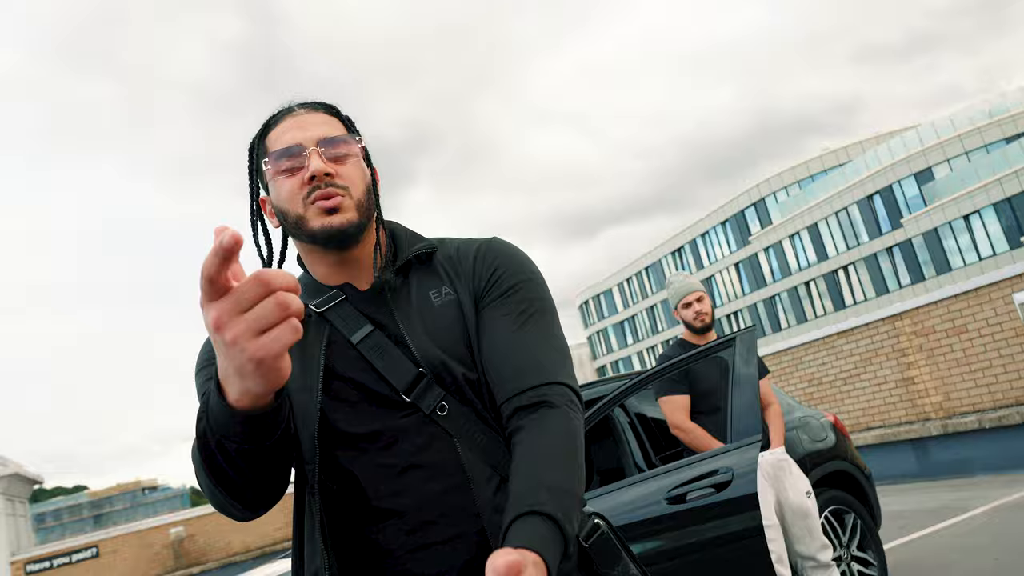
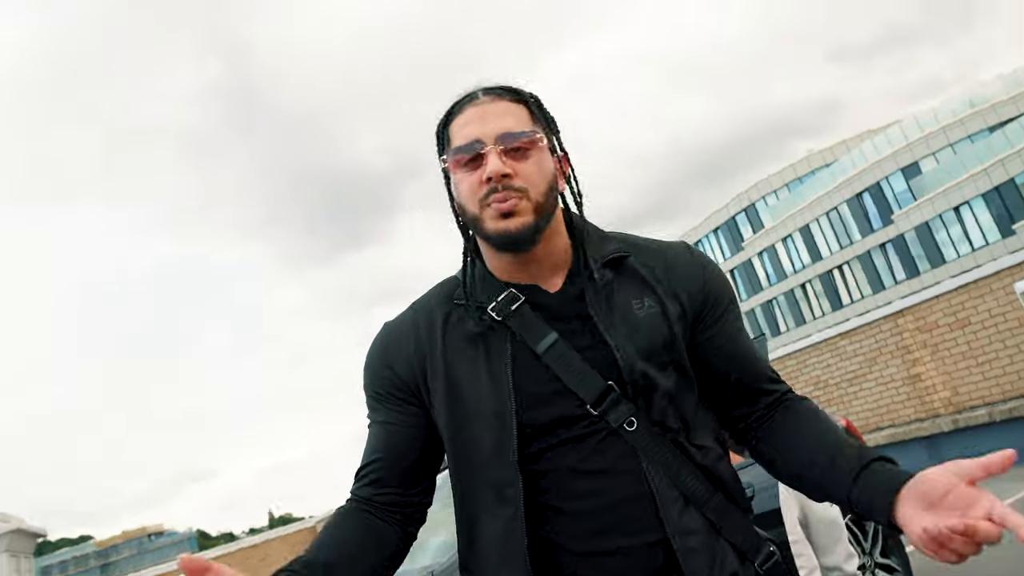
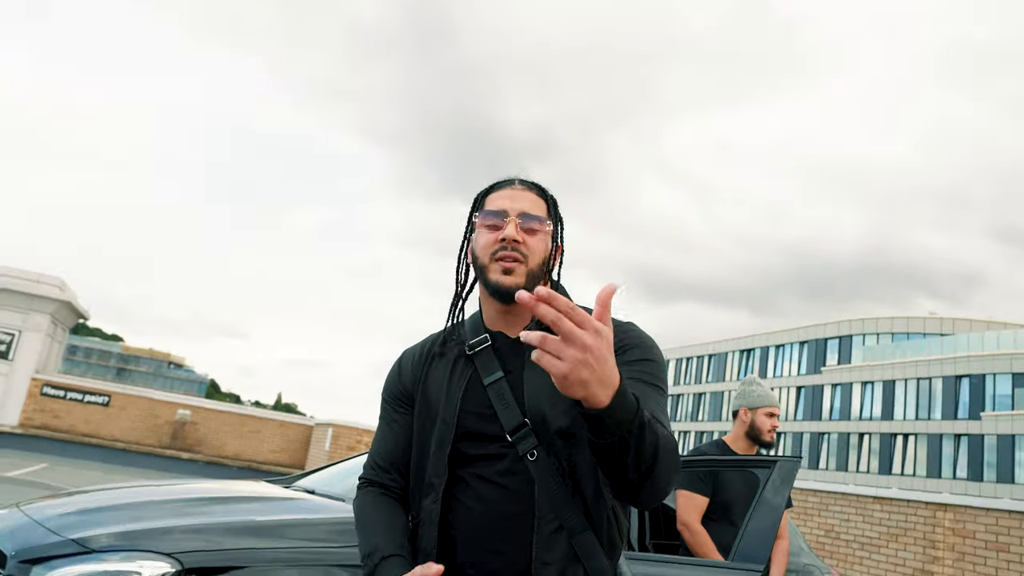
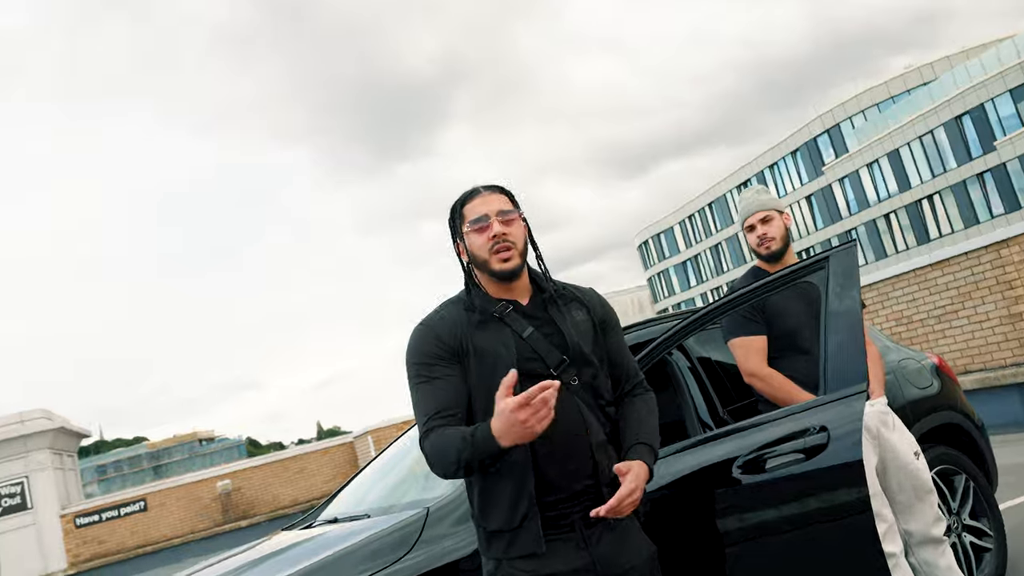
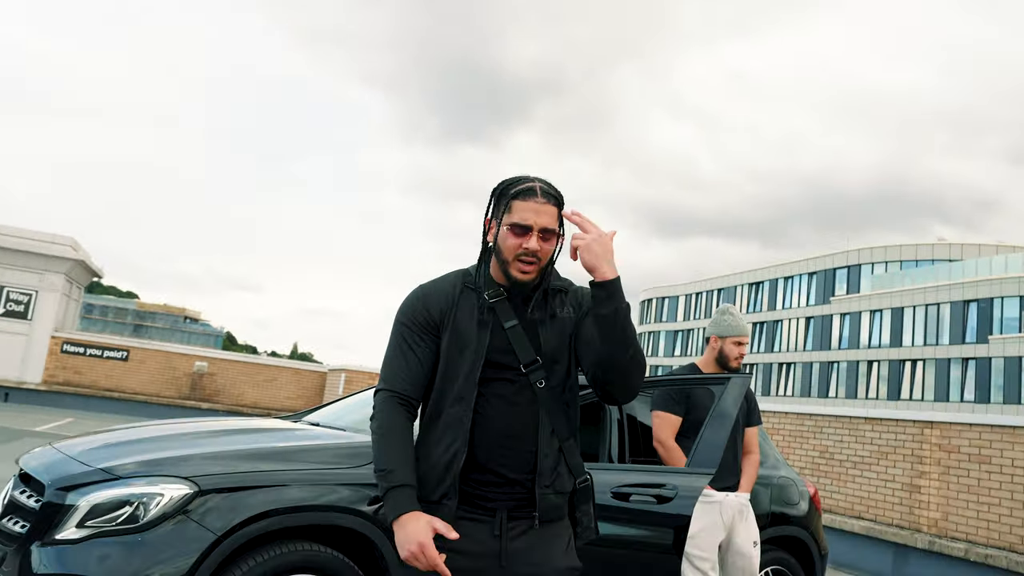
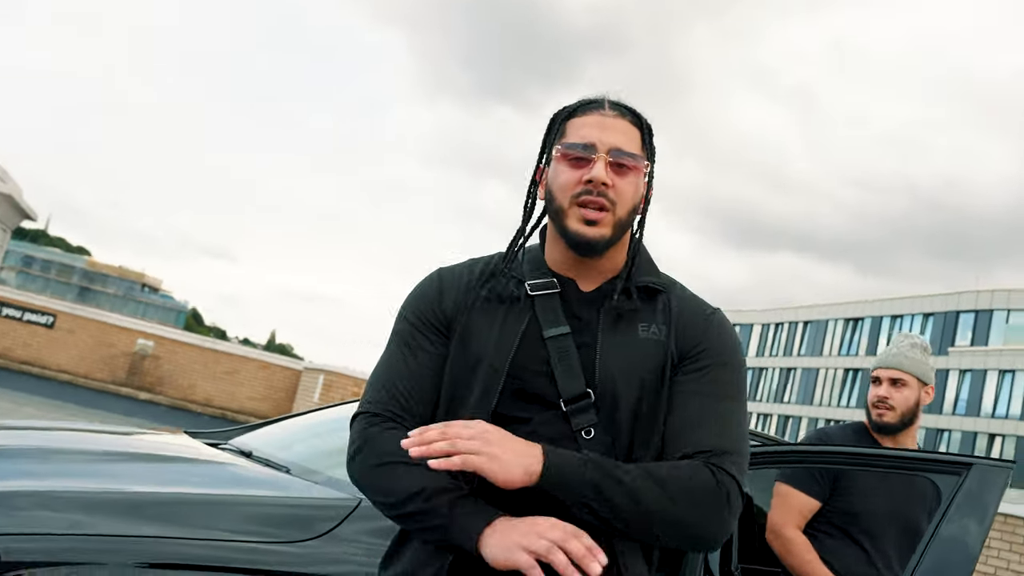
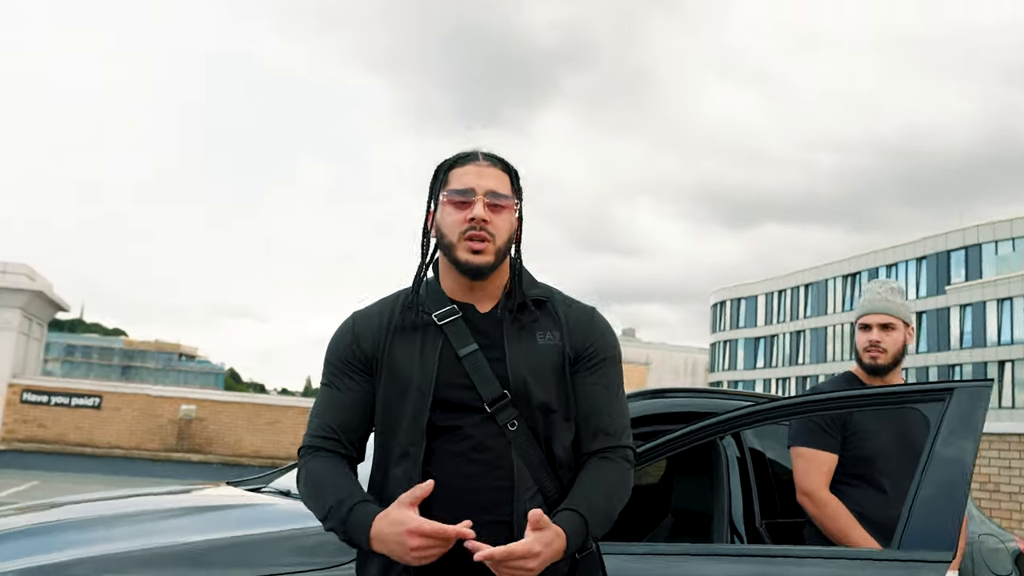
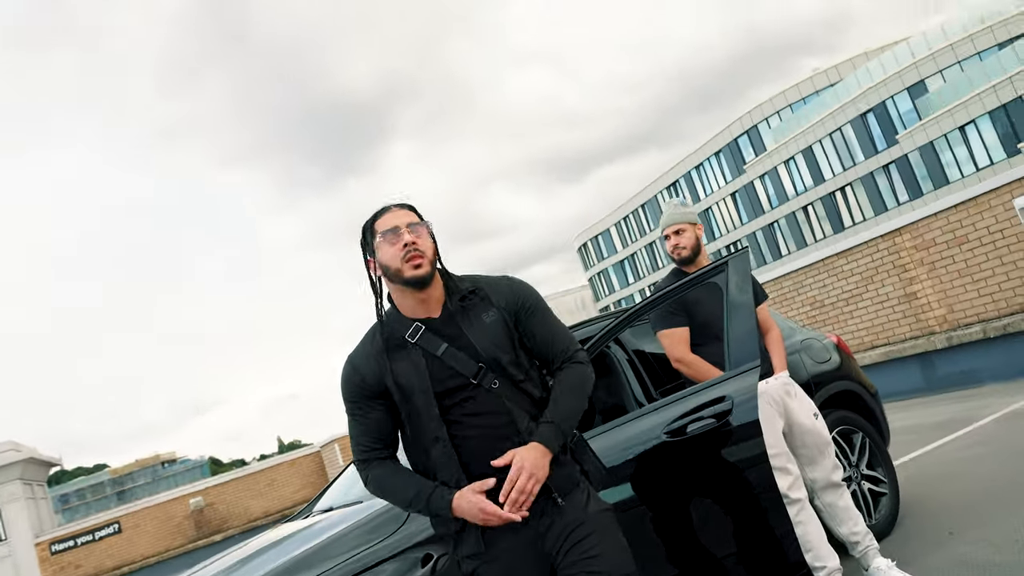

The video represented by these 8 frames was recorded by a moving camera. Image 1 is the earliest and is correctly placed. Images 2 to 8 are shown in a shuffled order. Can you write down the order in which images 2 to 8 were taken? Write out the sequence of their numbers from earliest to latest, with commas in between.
2, 3, 5, 8, 4, 7, 6
